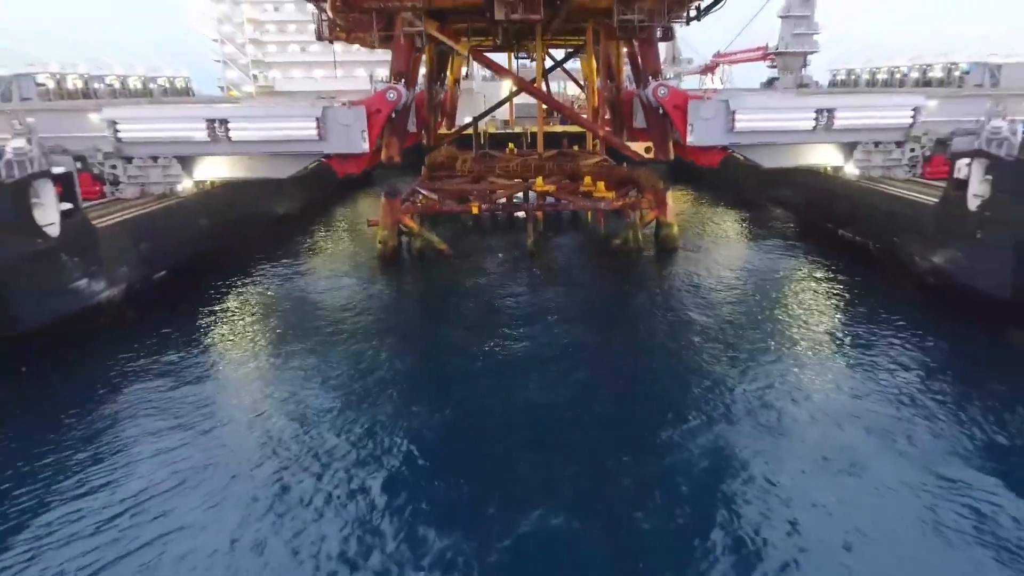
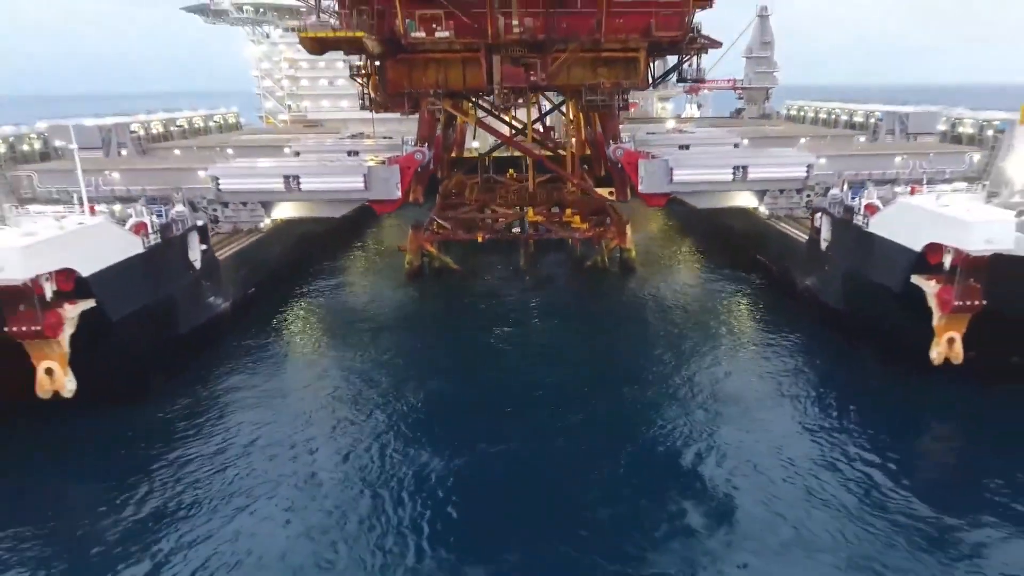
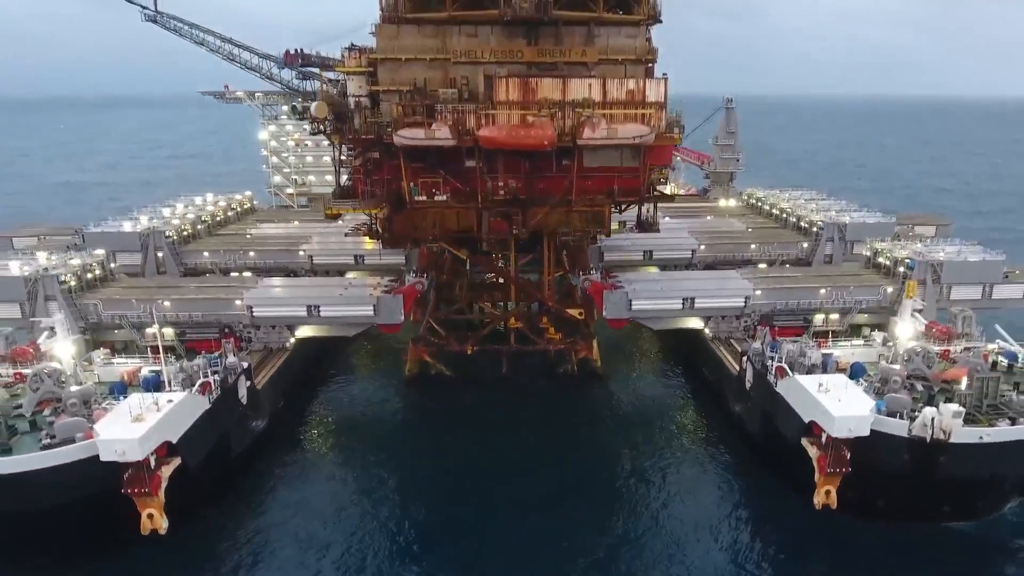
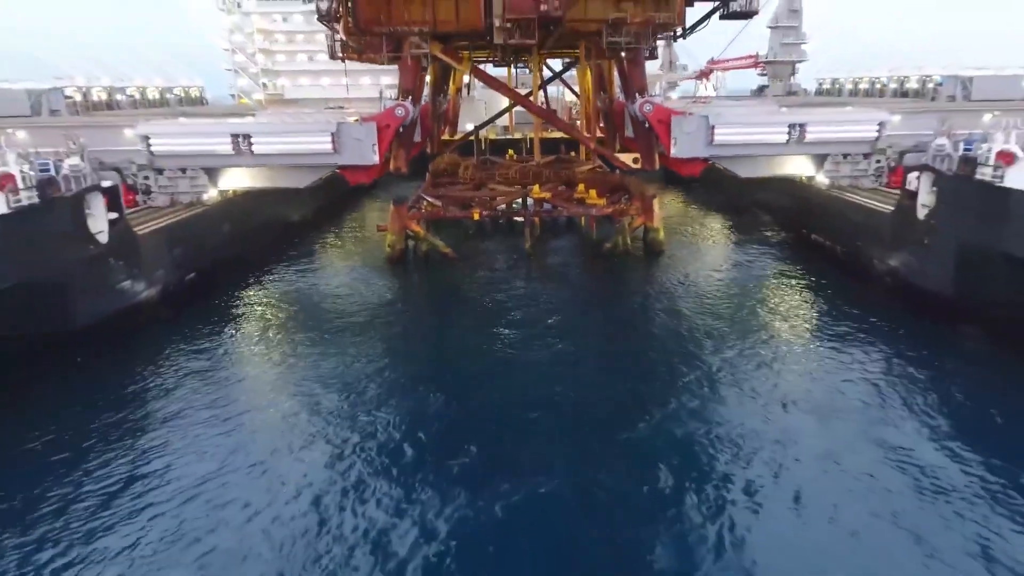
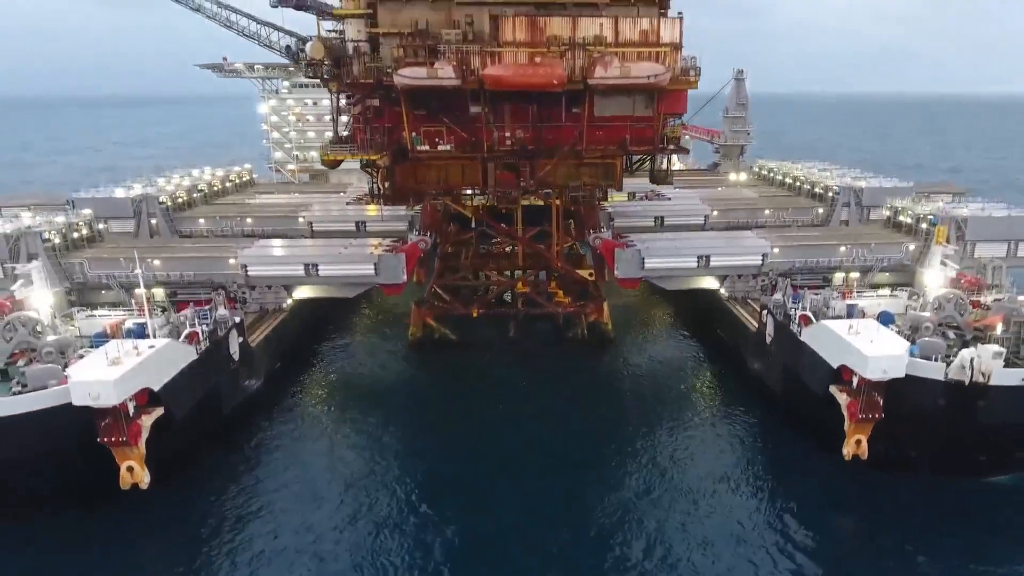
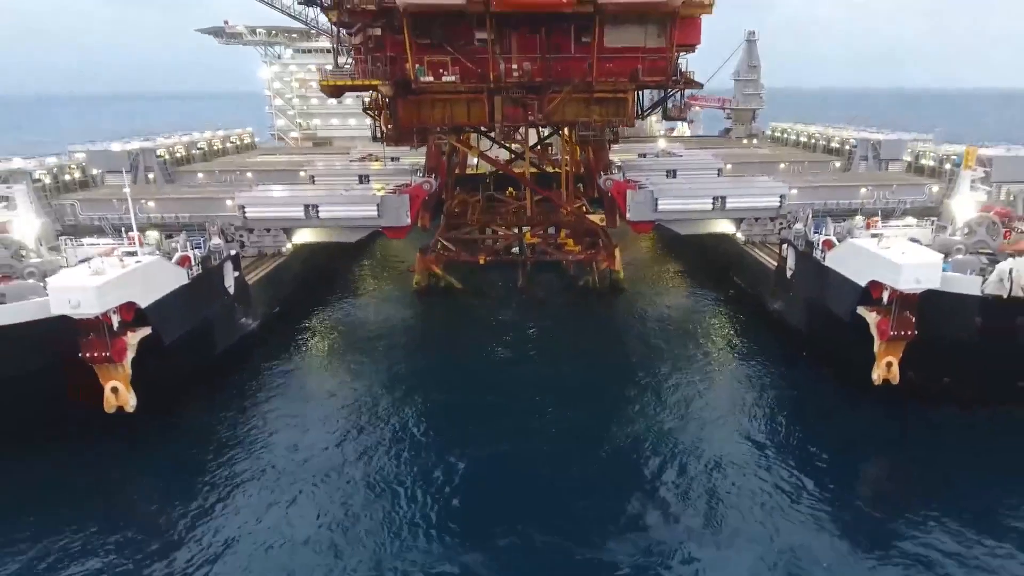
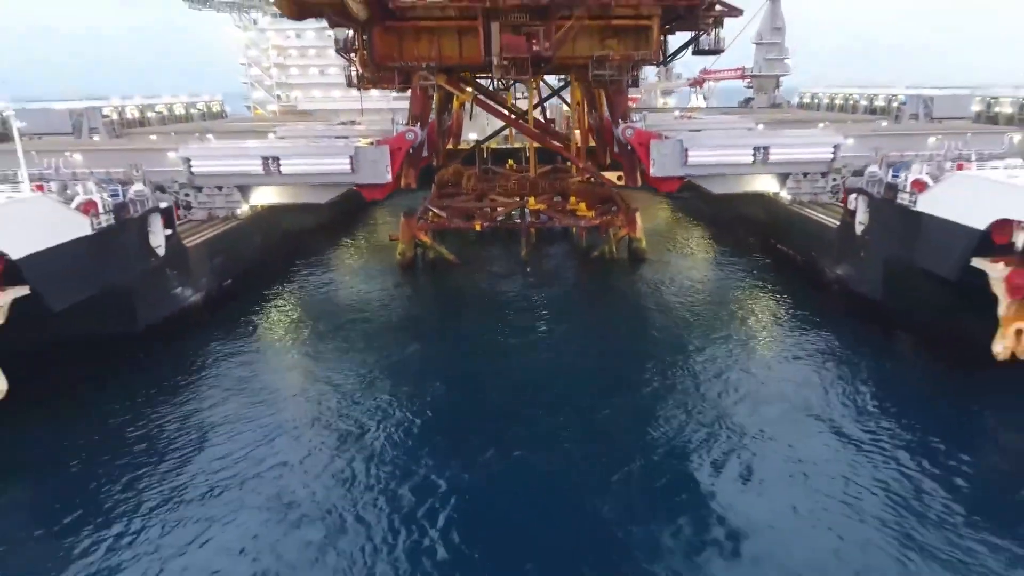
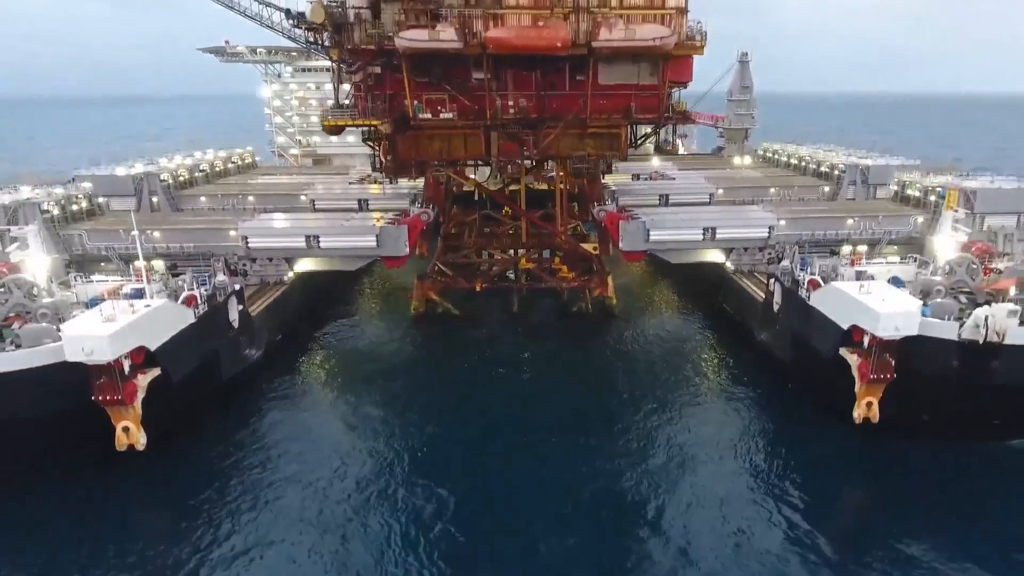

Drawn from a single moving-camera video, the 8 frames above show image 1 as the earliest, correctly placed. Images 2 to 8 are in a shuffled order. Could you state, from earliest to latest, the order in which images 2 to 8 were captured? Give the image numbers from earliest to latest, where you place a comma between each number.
4, 7, 2, 6, 8, 5, 3
